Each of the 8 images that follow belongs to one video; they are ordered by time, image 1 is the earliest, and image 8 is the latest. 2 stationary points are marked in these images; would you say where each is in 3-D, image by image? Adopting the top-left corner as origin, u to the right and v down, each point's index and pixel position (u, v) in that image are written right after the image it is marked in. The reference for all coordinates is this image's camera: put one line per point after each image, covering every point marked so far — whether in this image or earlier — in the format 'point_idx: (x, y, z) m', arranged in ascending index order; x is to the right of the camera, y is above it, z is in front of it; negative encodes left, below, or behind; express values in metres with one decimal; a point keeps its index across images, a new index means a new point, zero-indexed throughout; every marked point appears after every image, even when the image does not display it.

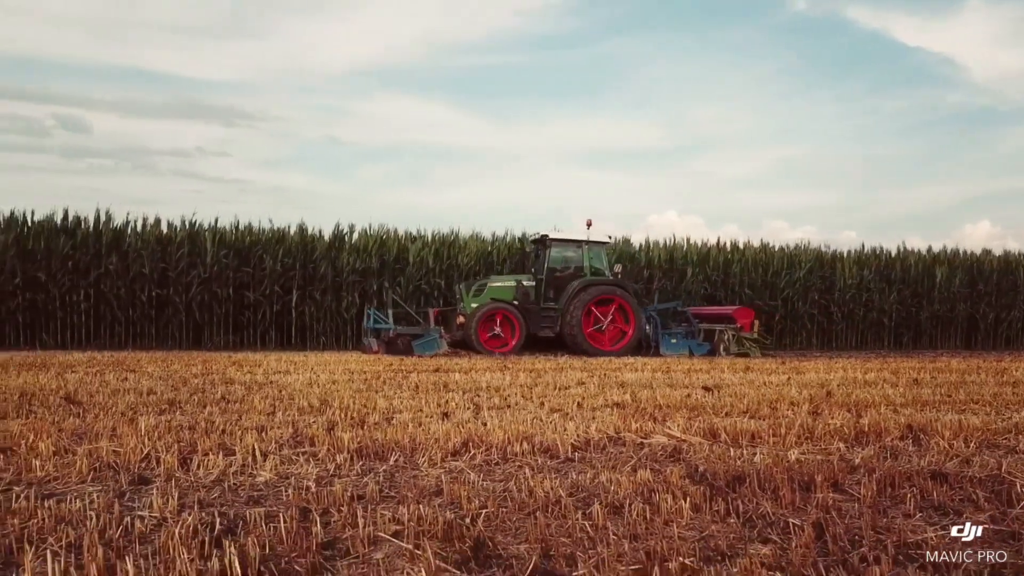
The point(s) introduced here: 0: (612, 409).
0: (+0.8, -1.0, +6.4) m
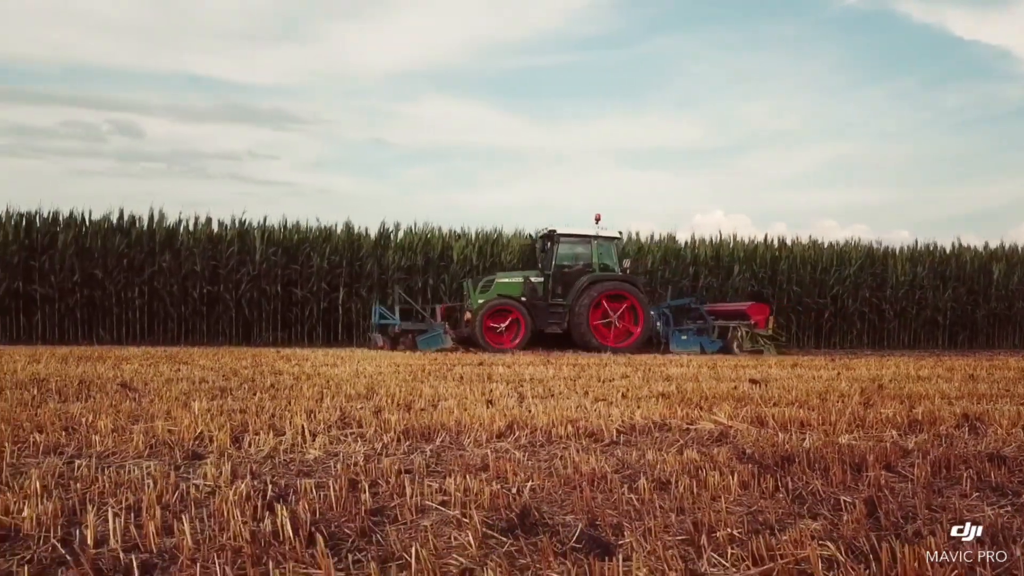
0: (+1.2, -0.9, +6.4) m
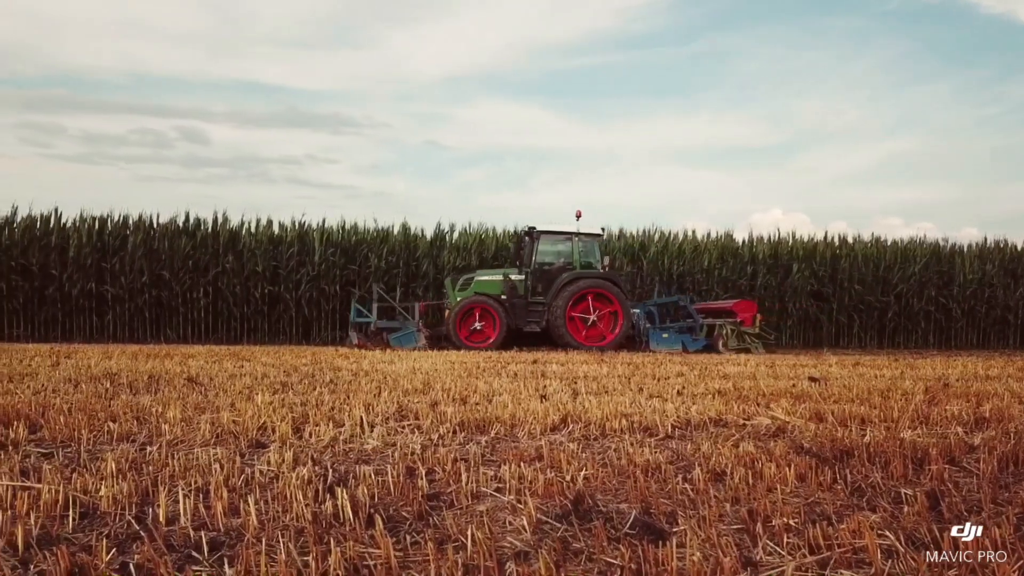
0: (+1.6, -0.9, +6.4) m
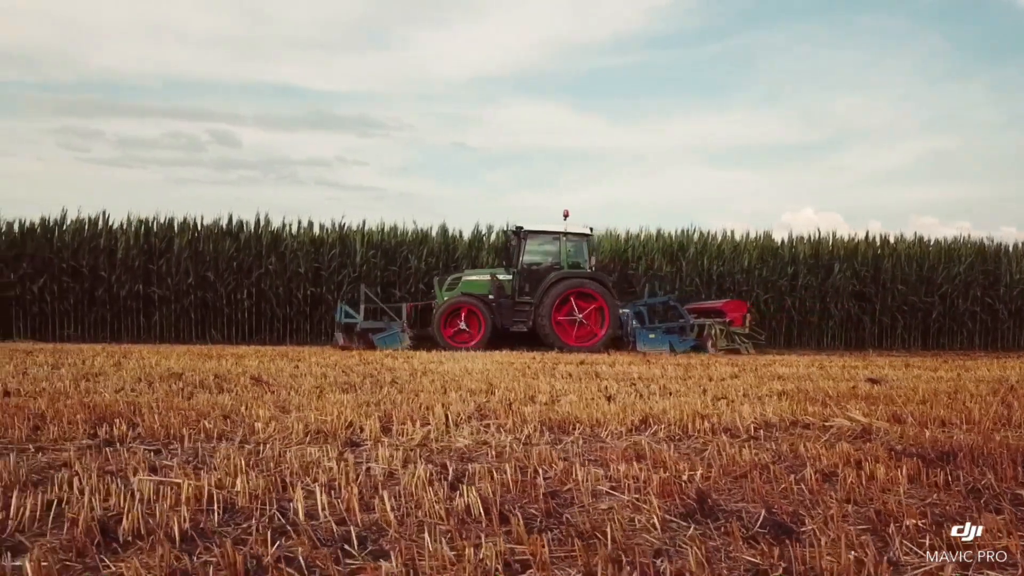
0: (+2.1, -0.9, +6.4) m
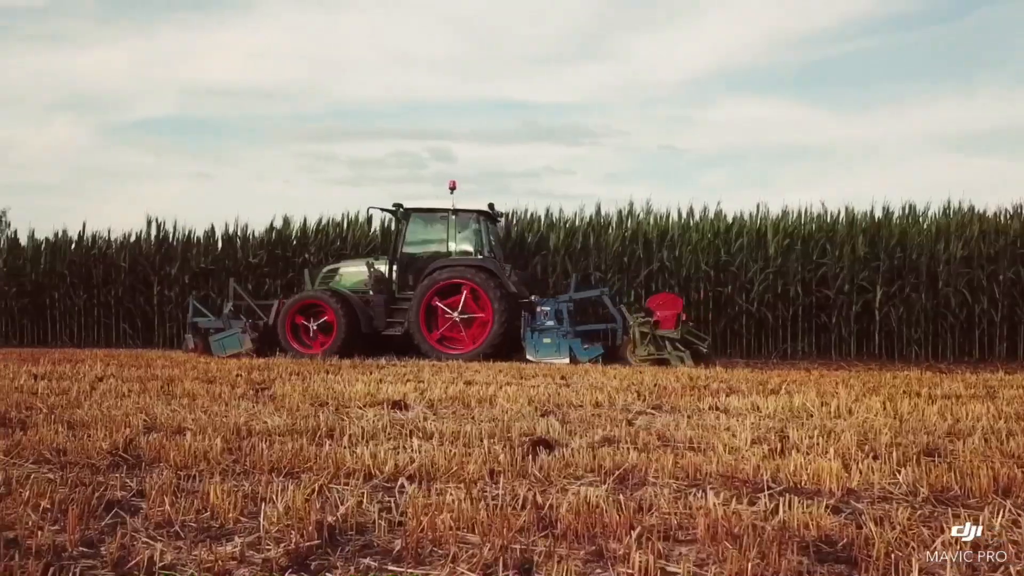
0: (+0.9, -0.8, +4.5) m
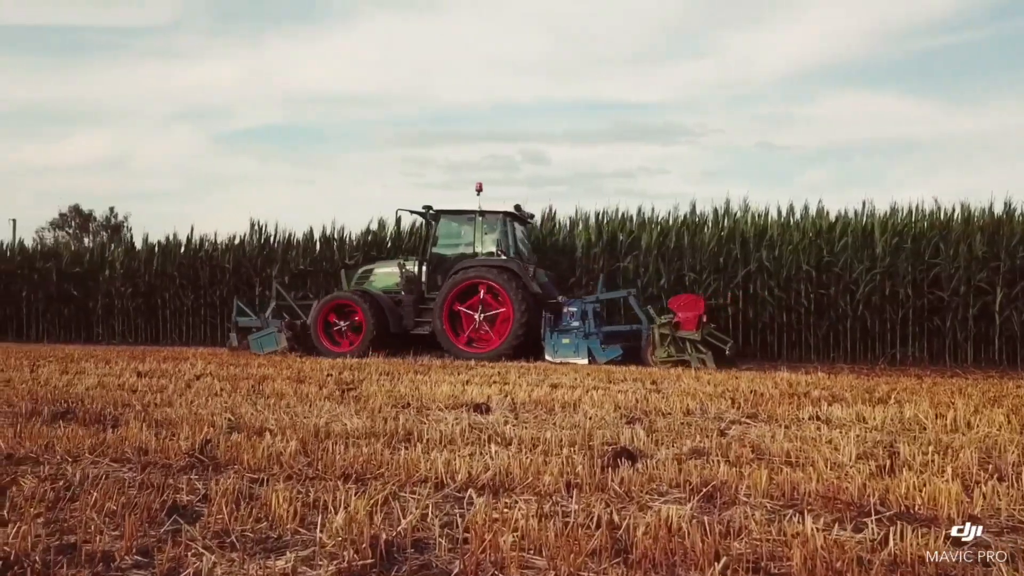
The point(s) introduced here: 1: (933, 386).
0: (+1.3, -0.8, +4.2) m
1: (+3.2, -0.8, +6.4) m
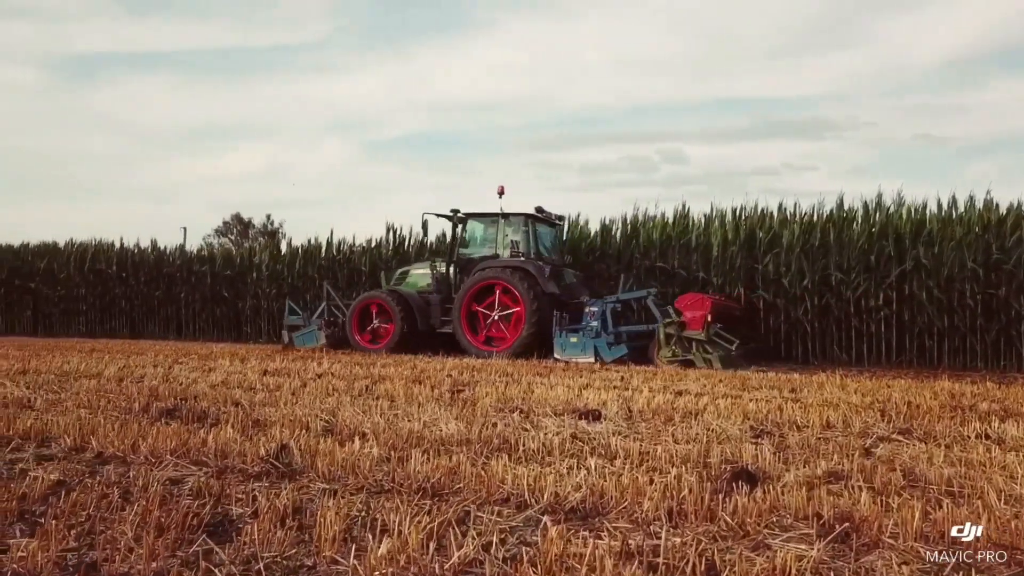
0: (+1.8, -0.8, +3.6) m
1: (+4.1, -0.8, +5.4) m
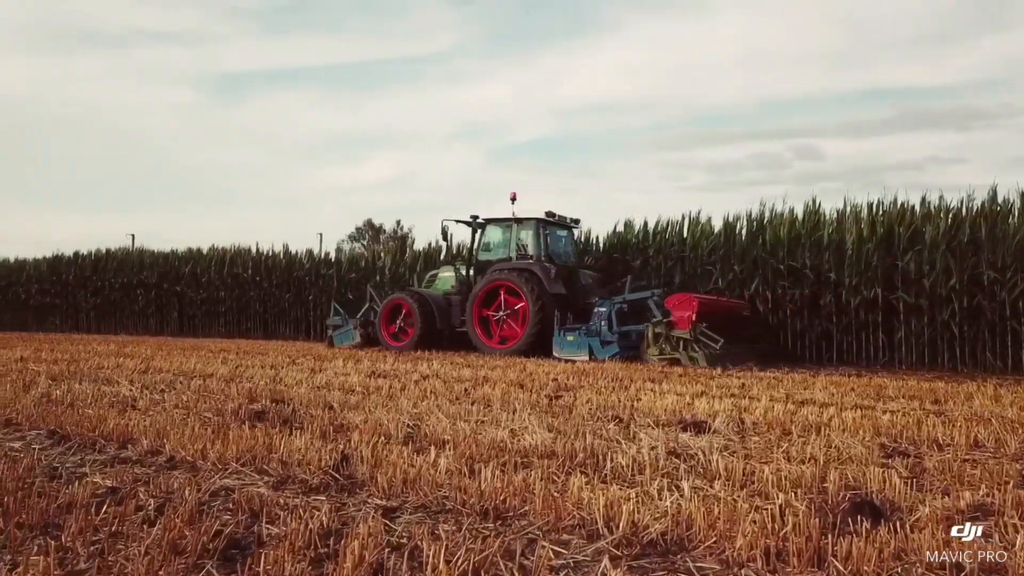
0: (+2.2, -0.8, +3.0) m
1: (+4.7, -0.8, +4.4) m
